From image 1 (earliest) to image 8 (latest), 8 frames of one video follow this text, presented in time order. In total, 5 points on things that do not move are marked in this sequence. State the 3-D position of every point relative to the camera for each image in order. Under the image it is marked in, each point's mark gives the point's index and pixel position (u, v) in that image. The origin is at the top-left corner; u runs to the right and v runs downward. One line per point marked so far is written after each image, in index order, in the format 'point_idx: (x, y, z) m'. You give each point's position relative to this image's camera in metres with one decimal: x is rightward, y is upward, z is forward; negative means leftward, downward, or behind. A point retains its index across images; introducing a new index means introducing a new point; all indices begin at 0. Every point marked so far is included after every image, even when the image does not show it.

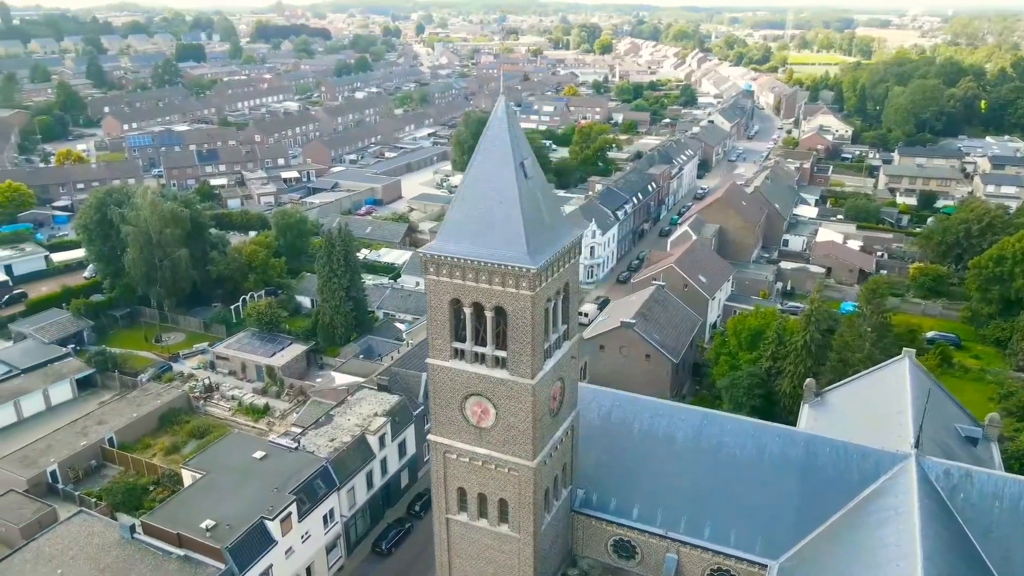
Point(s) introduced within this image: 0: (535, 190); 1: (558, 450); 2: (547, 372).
0: (+0.5, +2.3, +17.1) m
1: (+1.3, -4.4, +19.9) m
2: (+0.9, -2.1, +17.8) m
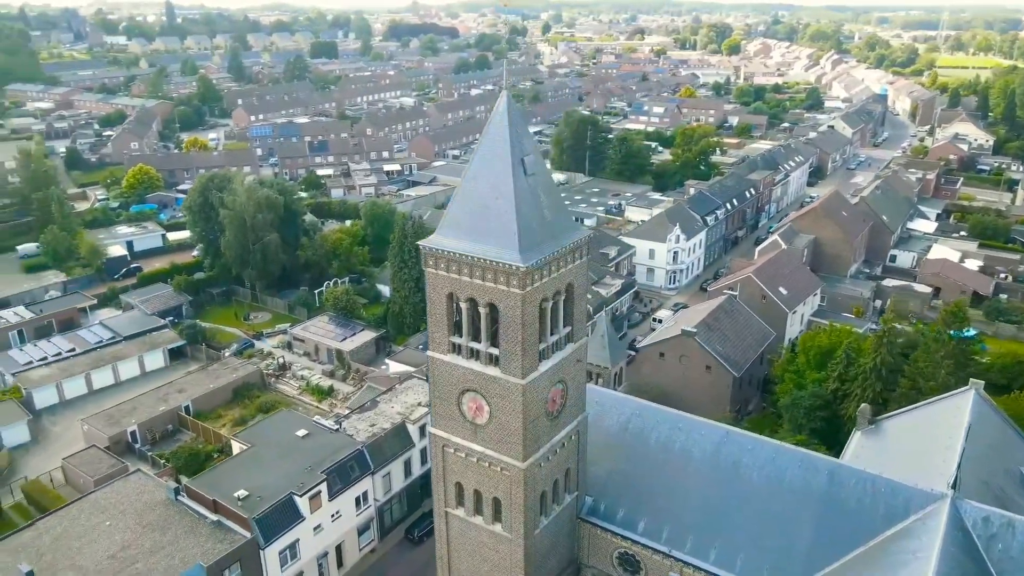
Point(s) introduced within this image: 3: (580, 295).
0: (+0.5, +2.3, +16.8) m
1: (+1.3, -4.4, +19.4) m
2: (+0.7, -2.1, +17.4) m
3: (+1.7, -0.2, +18.3) m
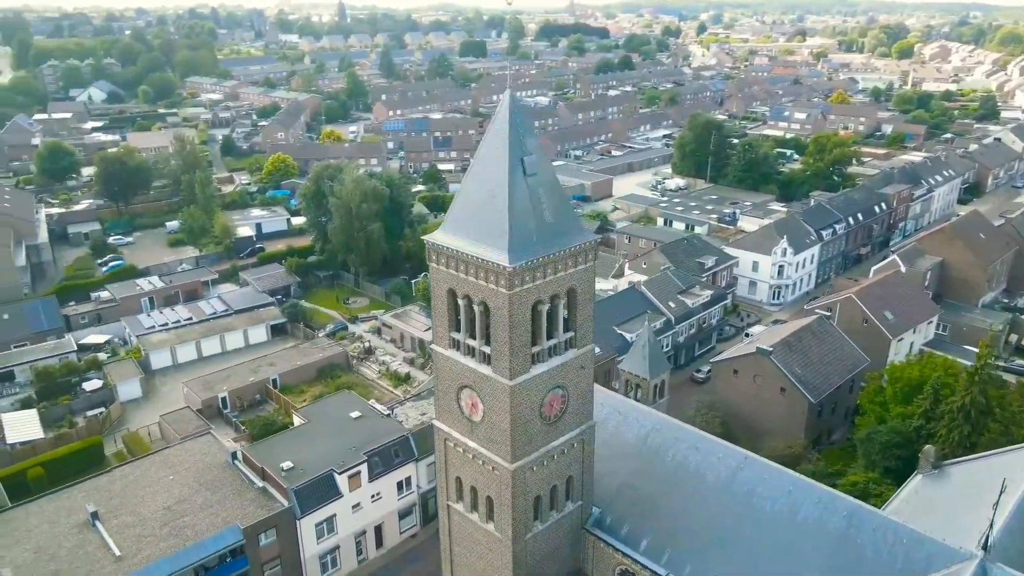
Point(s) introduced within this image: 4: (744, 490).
0: (+0.5, +2.3, +16.6) m
1: (+1.3, -4.5, +19.1) m
2: (+0.5, -2.1, +17.2) m
3: (+1.8, -0.3, +17.8) m
4: (+6.1, -5.3, +19.0) m
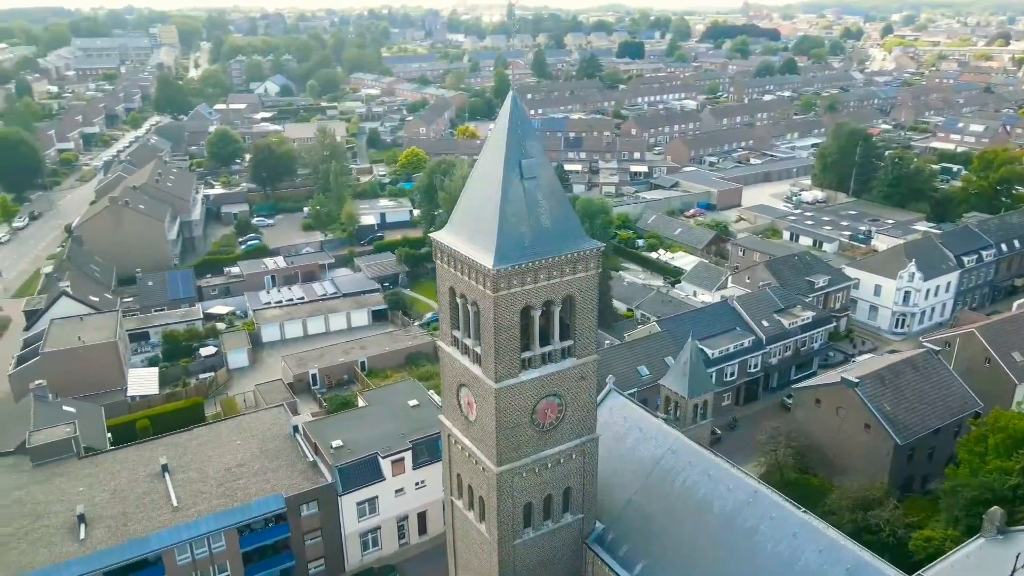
0: (+0.5, +2.2, +16.4) m
1: (+1.2, -4.7, +18.7) m
2: (+0.2, -2.2, +17.0) m
3: (+1.7, -0.5, +17.4) m
4: (+5.8, -5.8, +17.7) m
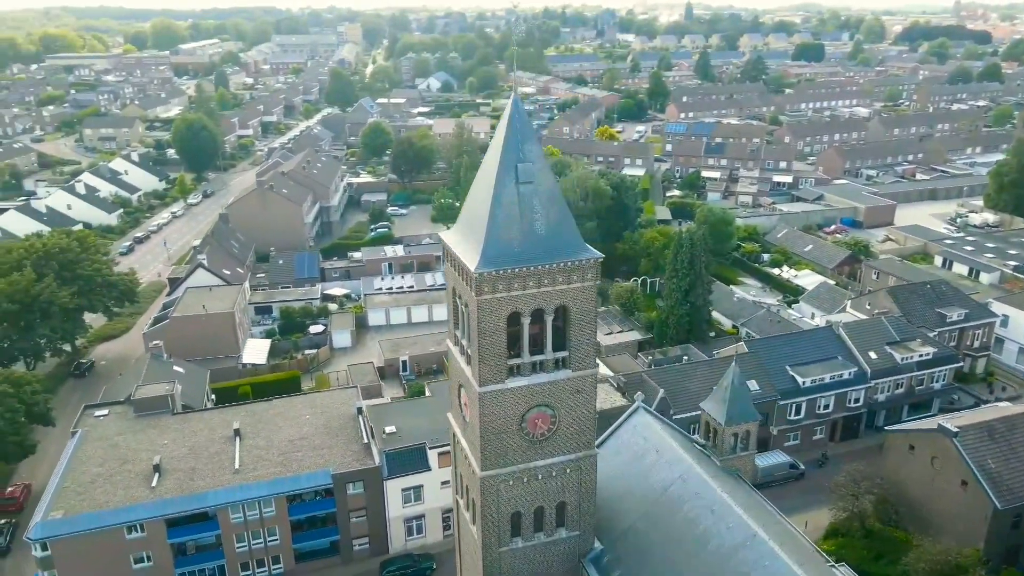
0: (+0.3, +2.0, +16.1) m
1: (+1.0, -4.9, +18.2) m
2: (-0.1, -2.3, +16.8) m
3: (+1.6, -0.8, +16.8) m
4: (+5.2, -6.4, +16.3) m
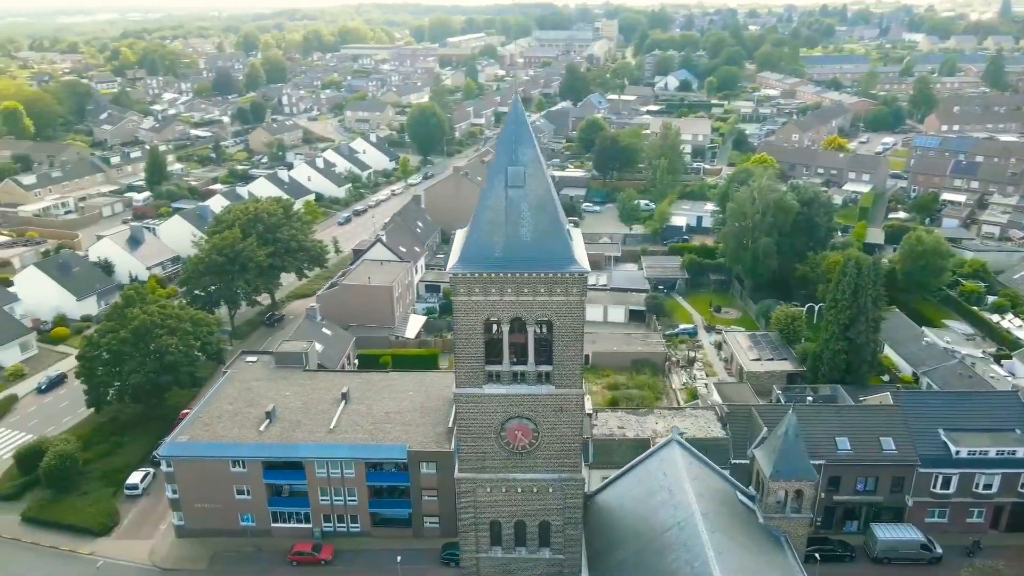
0: (+0.1, +1.9, +15.5) m
1: (+0.5, -5.1, +17.6) m
2: (-0.6, -2.4, +16.5) m
3: (+1.1, -1.1, +15.9) m
4: (+3.7, -7.1, +14.5) m
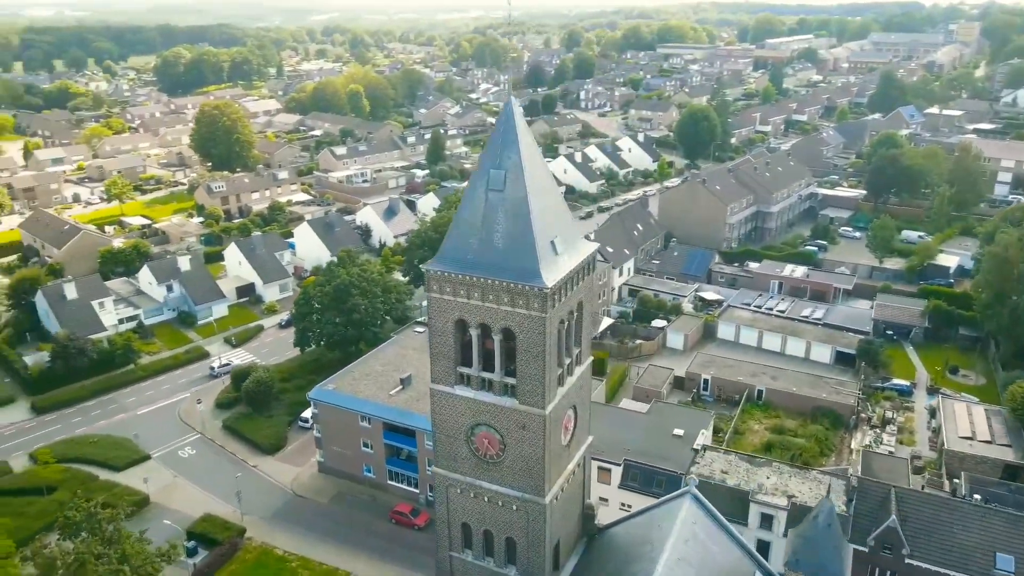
0: (-0.4, +1.7, +15.1) m
1: (-0.2, -5.3, +17.1) m
2: (-1.3, -2.4, +16.4) m
3: (+0.3, -1.4, +15.2) m
4: (+1.2, -7.6, +13.1) m
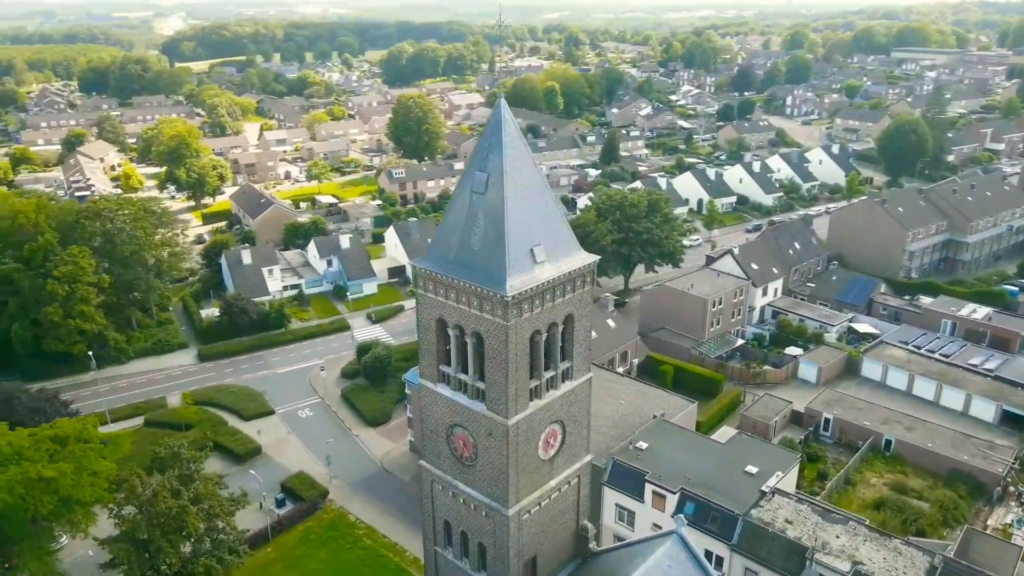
0: (-0.7, +1.7, +15.0) m
1: (-0.8, -5.4, +17.0) m
2: (-1.7, -2.4, +16.6) m
3: (-0.4, -1.5, +15.0) m
4: (-0.8, -7.8, +12.8) m
